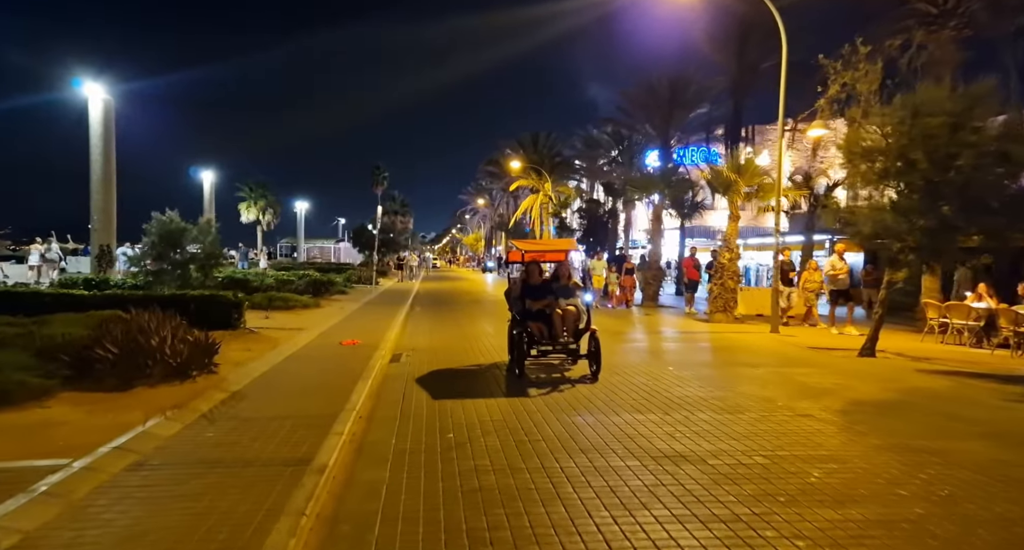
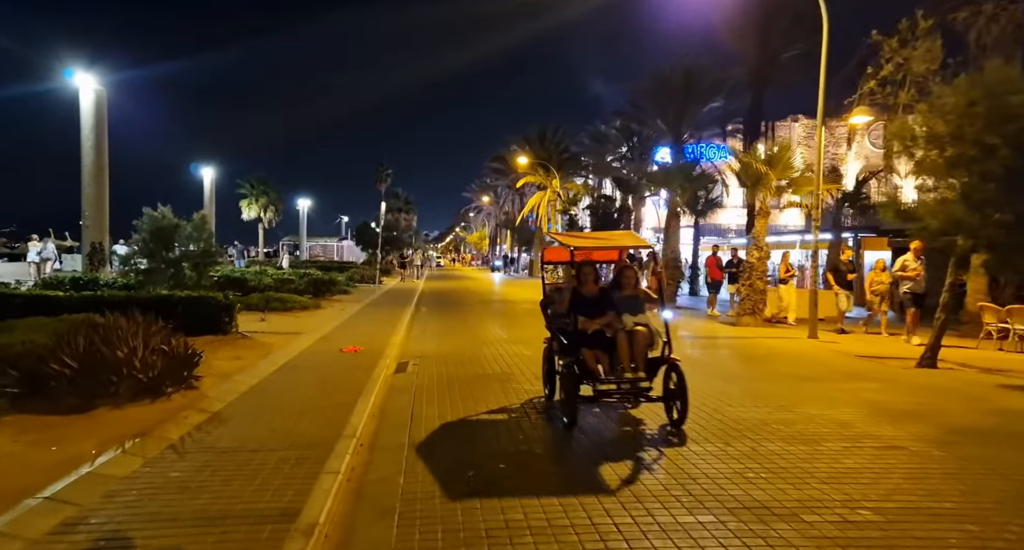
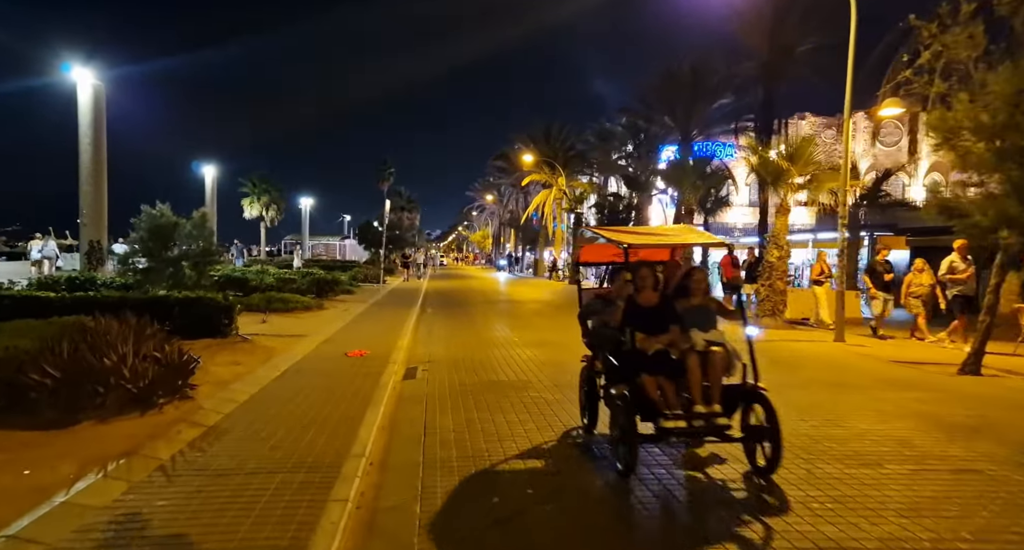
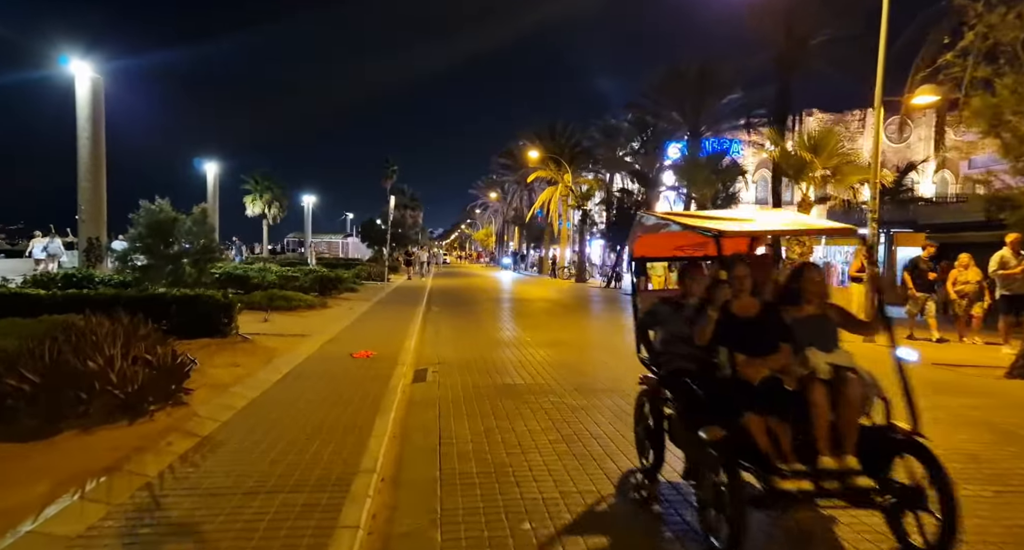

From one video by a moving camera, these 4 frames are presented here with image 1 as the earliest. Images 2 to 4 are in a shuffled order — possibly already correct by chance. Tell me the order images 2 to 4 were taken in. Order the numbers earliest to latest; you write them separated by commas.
2, 3, 4
